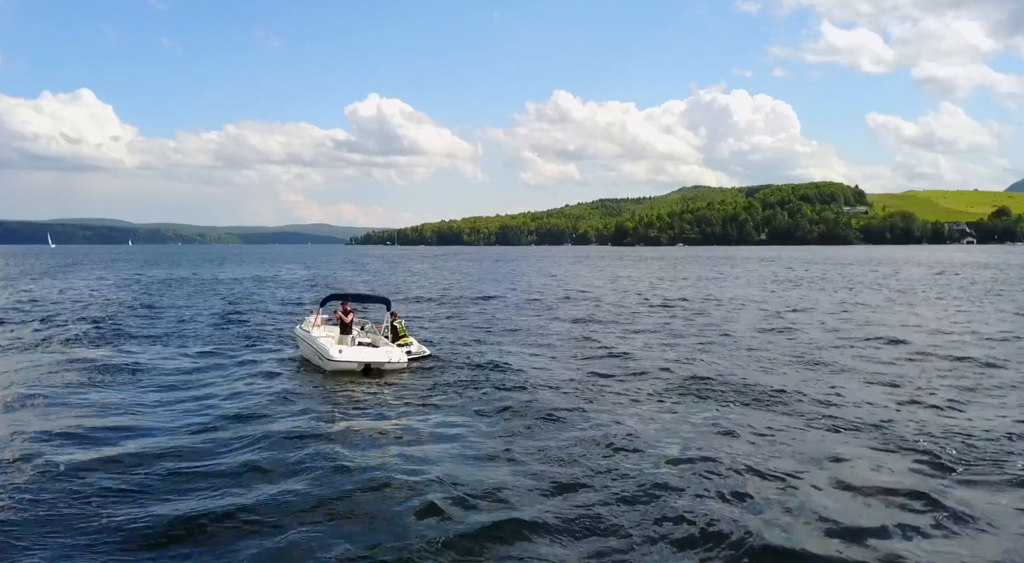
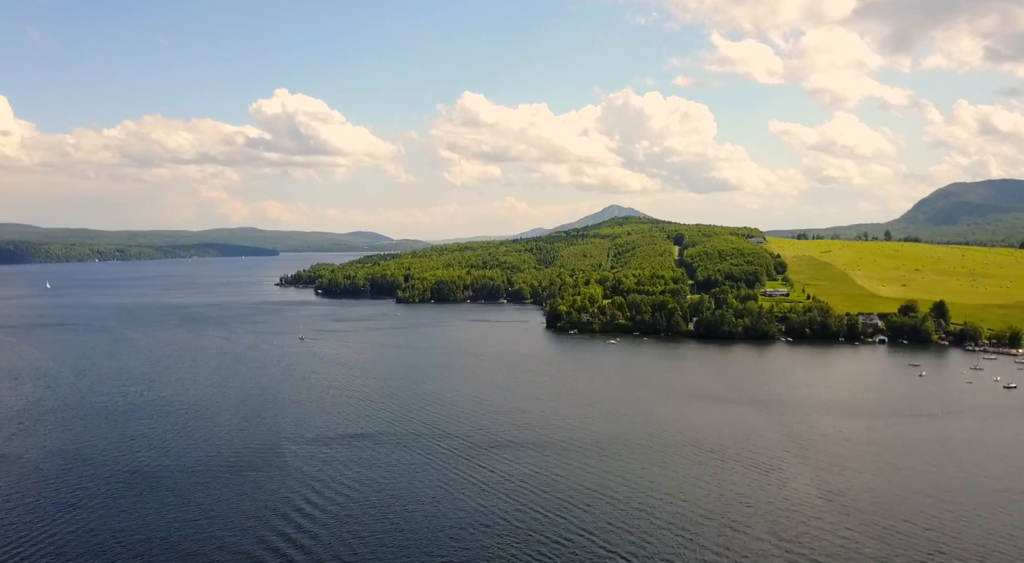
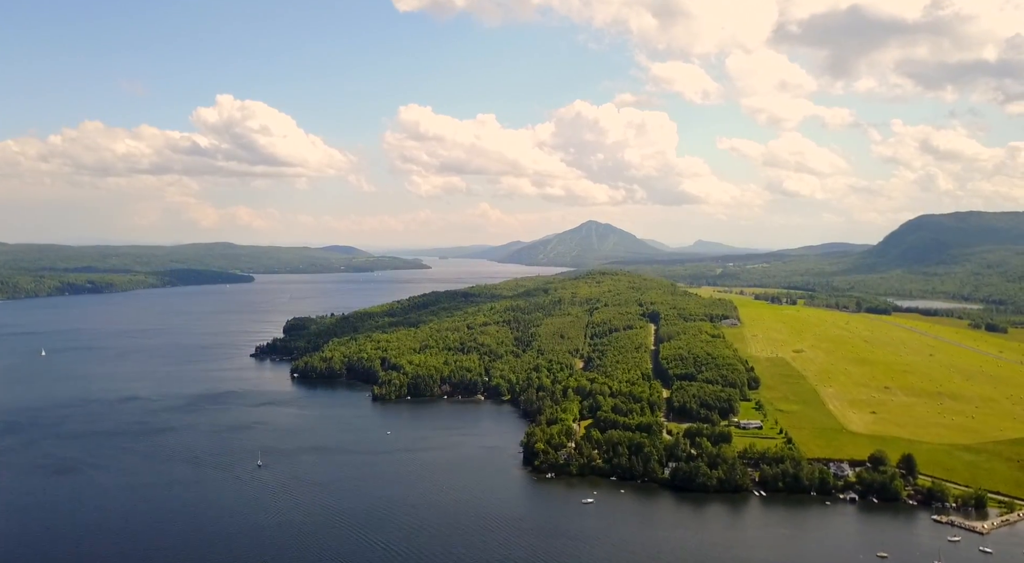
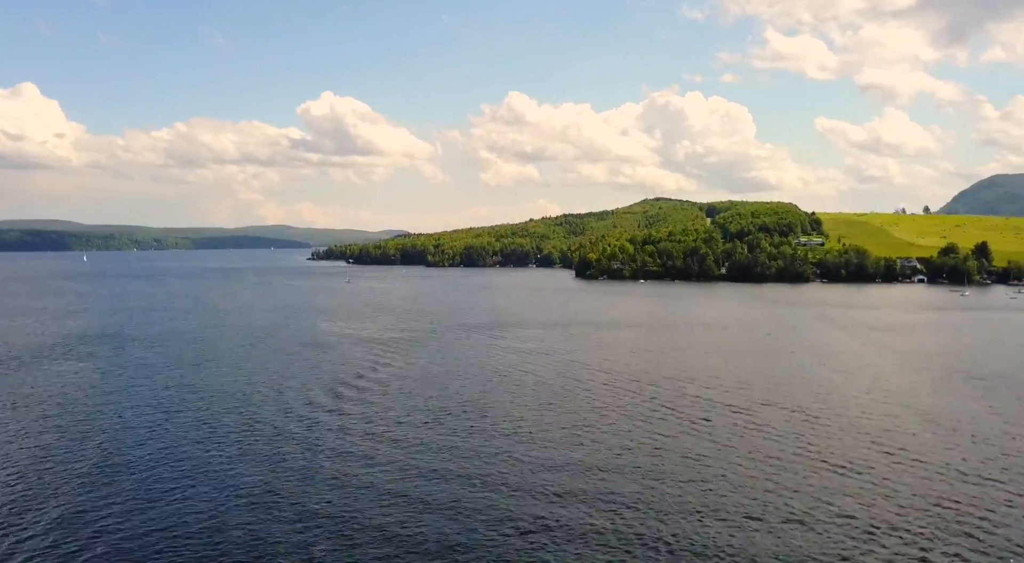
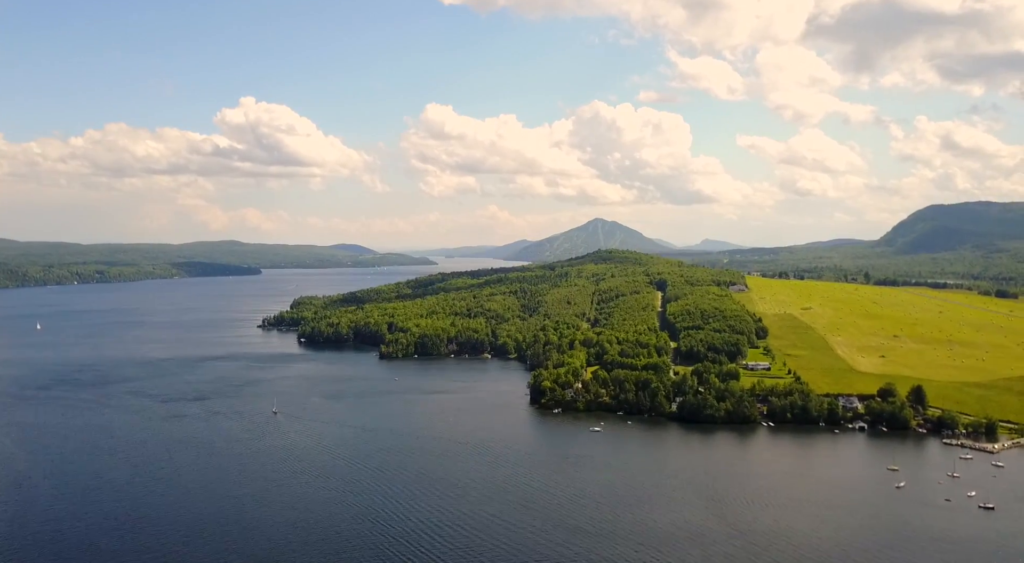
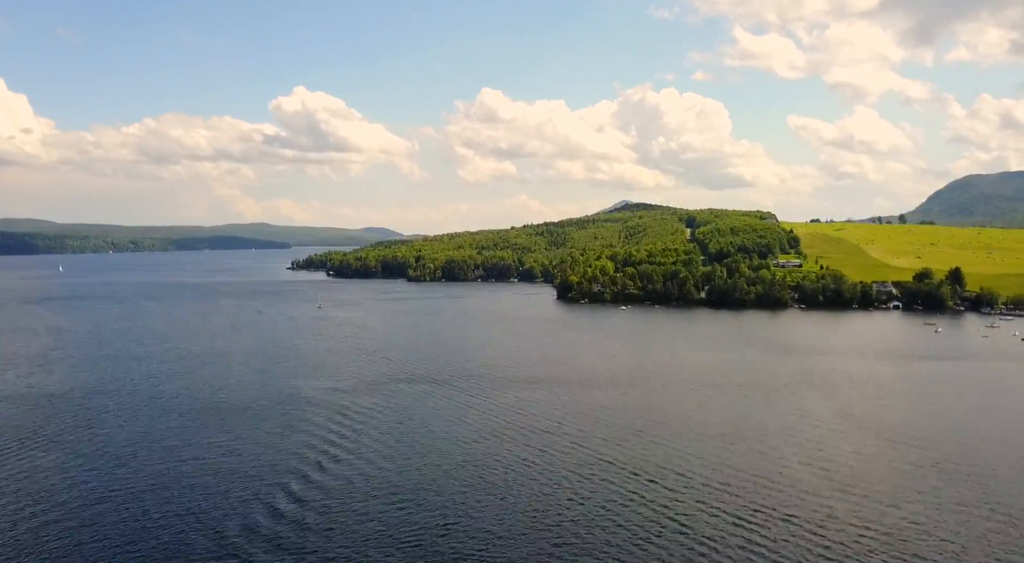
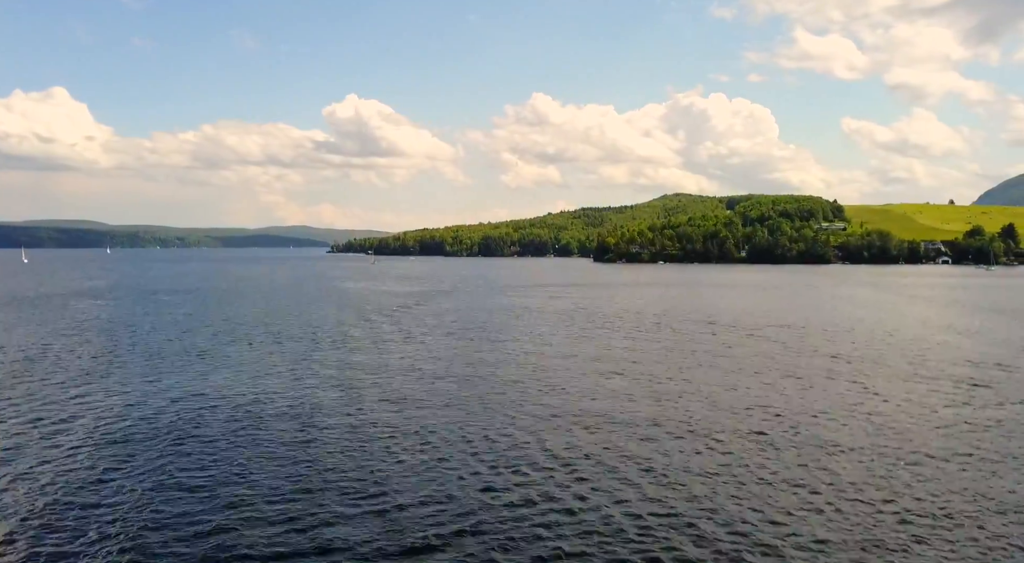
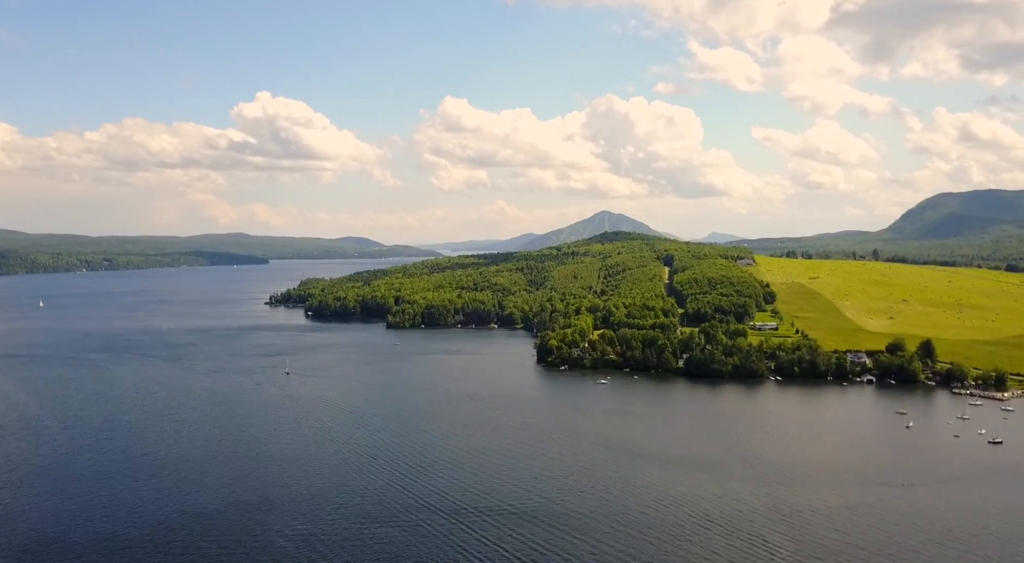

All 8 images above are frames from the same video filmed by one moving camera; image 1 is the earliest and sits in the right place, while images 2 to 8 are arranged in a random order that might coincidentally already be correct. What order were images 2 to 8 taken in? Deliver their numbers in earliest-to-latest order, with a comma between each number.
7, 4, 6, 2, 8, 5, 3
